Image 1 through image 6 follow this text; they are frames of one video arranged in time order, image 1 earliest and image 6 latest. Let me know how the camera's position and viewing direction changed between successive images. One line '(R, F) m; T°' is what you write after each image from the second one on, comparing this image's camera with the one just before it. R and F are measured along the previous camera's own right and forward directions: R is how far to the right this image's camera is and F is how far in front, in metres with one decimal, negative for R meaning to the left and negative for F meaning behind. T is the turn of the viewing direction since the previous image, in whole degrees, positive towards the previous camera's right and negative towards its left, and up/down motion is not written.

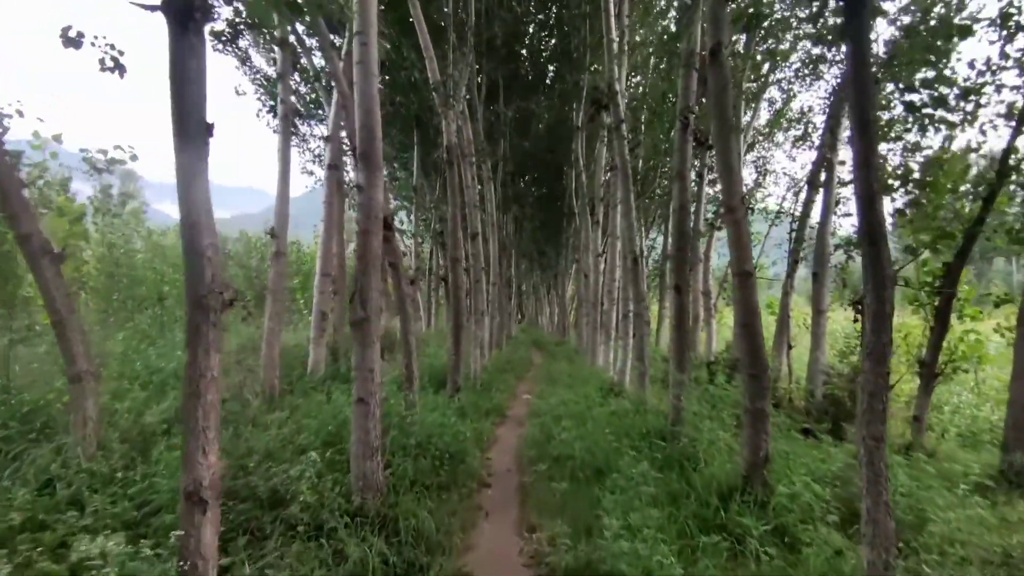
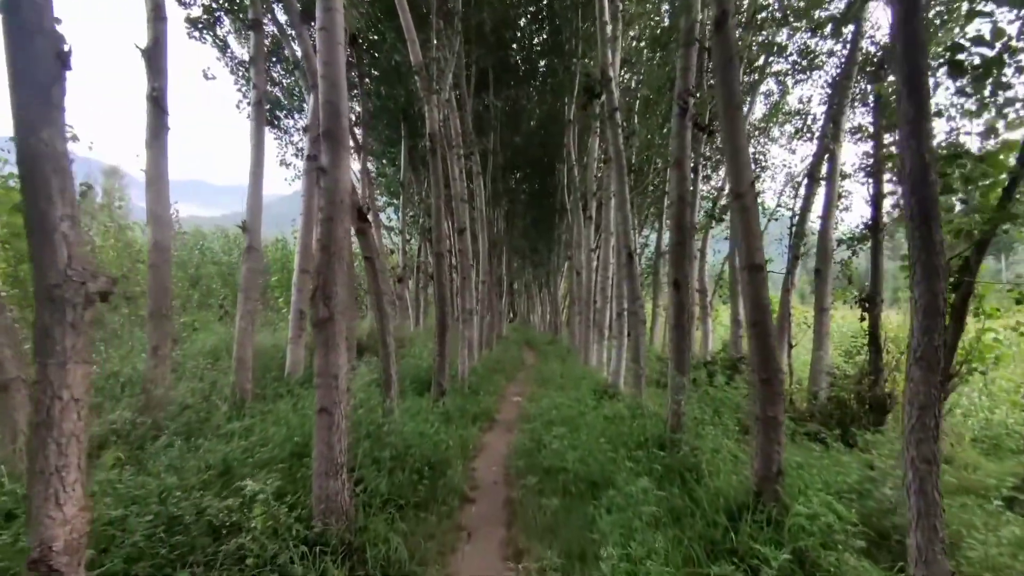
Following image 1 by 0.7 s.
(+0.1, +0.5) m; +1°
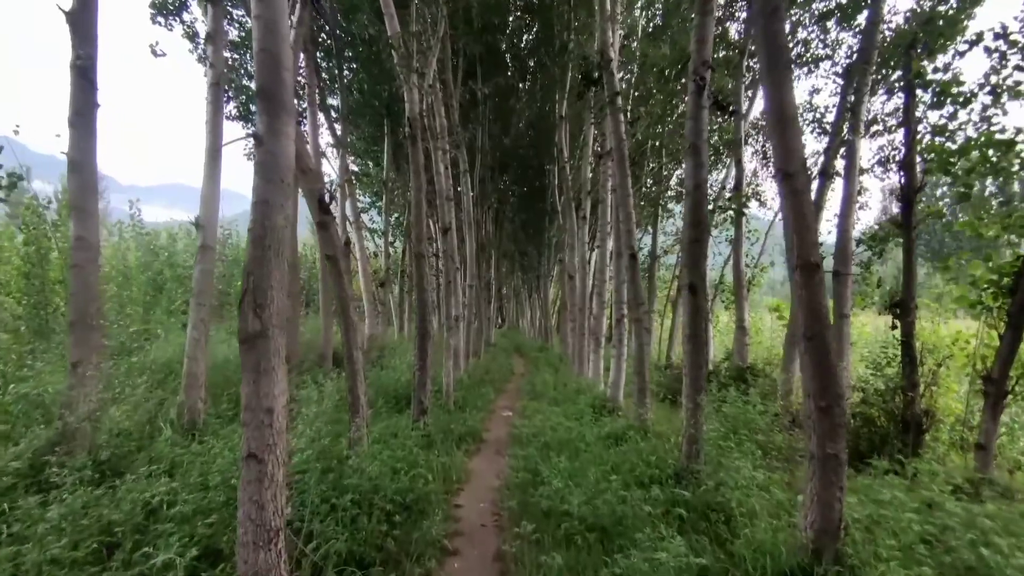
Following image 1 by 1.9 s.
(0.0, +1.0) m; +1°
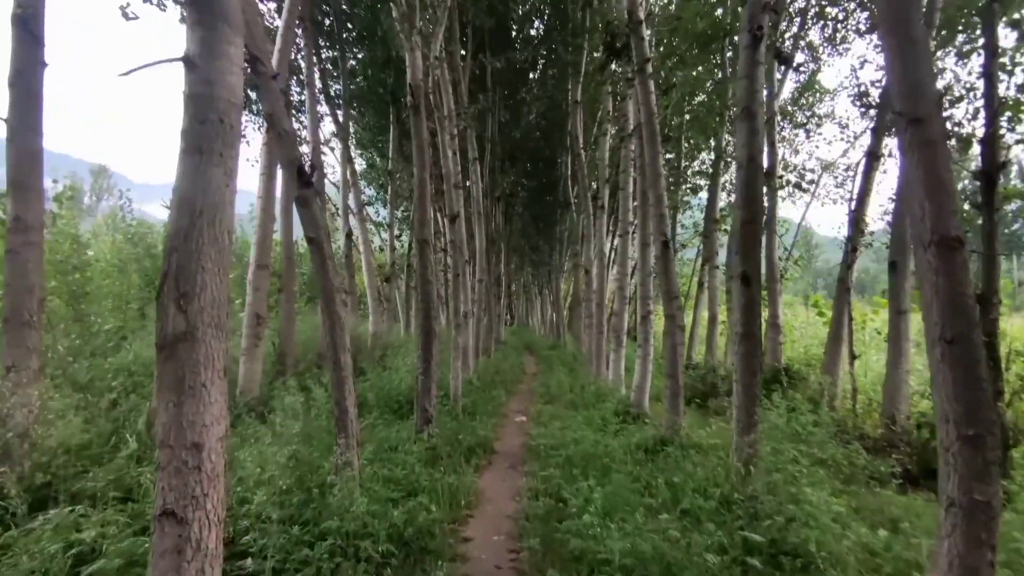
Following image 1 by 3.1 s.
(-0.1, +0.9) m; -1°
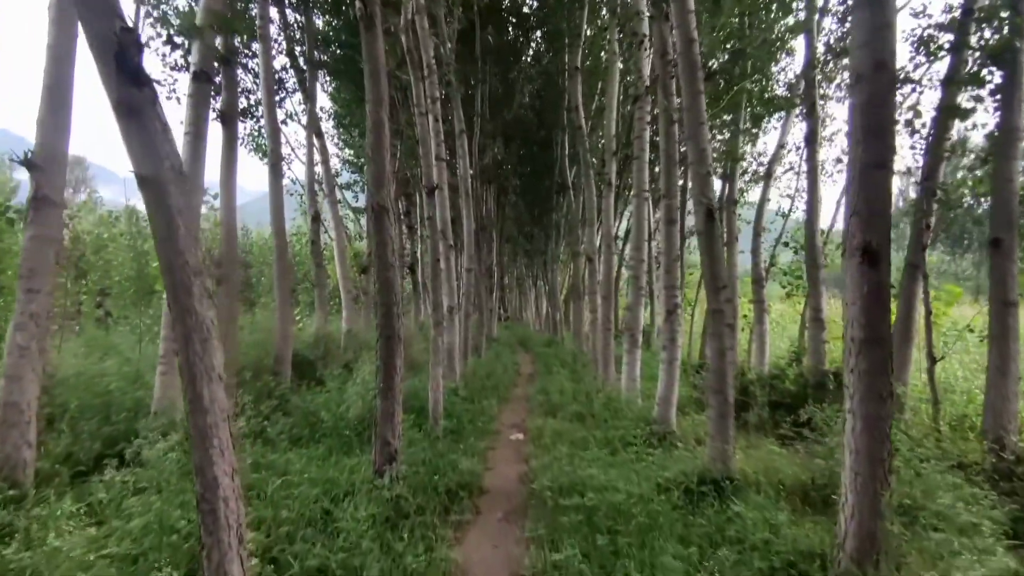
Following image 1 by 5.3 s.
(0.0, +1.8) m; +1°
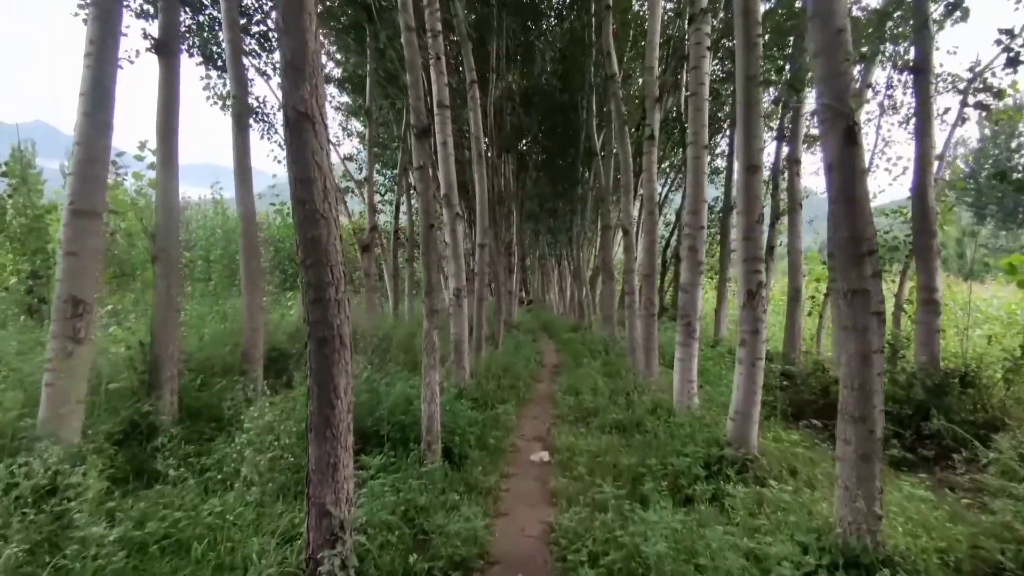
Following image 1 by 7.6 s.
(0.0, +2.0) m; -2°
